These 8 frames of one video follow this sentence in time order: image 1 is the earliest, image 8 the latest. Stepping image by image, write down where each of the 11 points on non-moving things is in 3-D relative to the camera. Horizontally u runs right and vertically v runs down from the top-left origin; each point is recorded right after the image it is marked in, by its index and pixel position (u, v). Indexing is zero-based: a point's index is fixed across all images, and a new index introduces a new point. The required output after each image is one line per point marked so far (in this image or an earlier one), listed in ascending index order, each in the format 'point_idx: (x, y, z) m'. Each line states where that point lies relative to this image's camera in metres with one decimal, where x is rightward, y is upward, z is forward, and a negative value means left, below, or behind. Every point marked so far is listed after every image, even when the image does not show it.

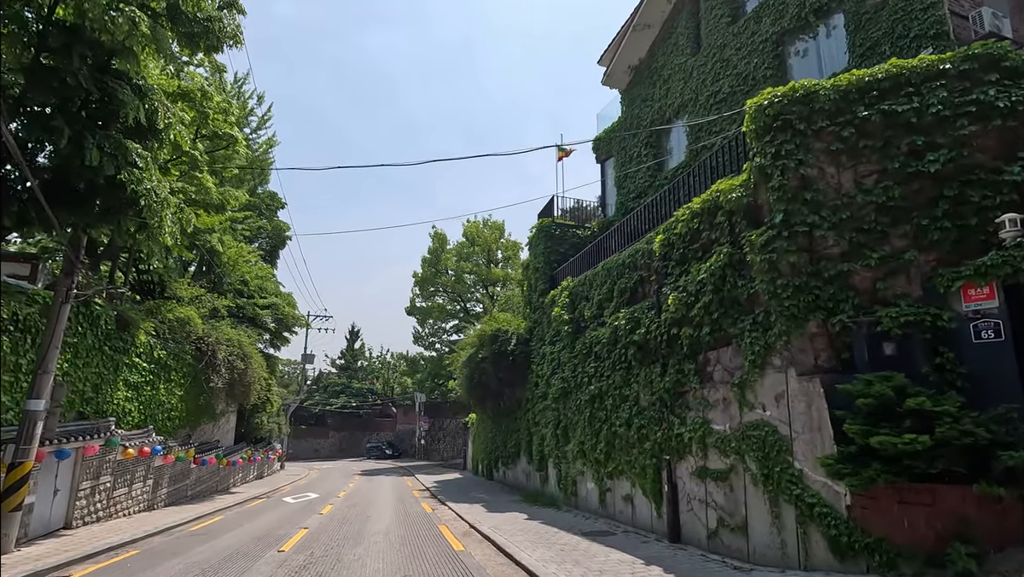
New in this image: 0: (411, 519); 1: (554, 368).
0: (-2.4, -5.5, +12.7) m
1: (+1.2, -2.1, +14.3) m
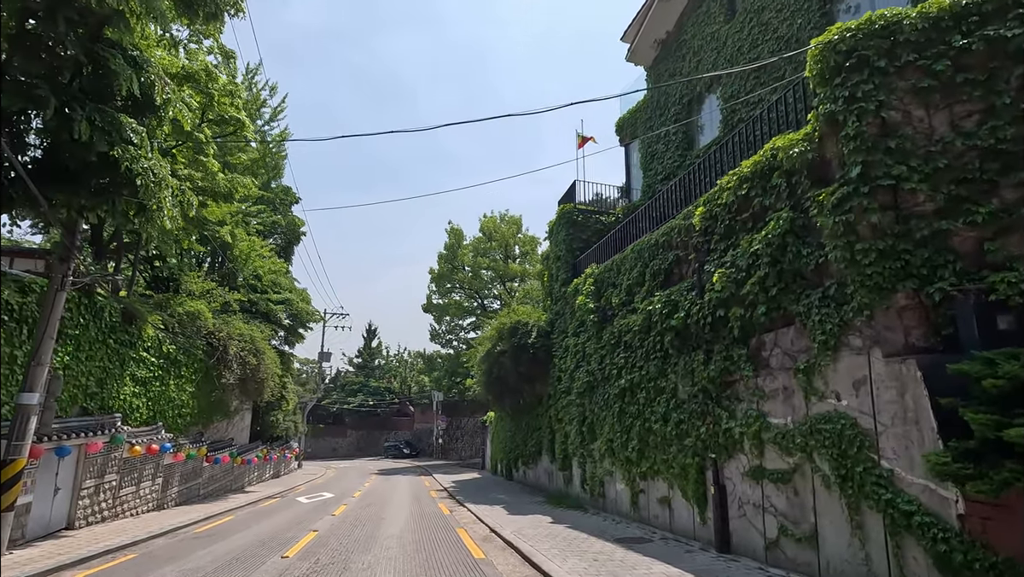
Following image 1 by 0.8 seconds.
0: (-1.9, -5.2, +11.9) m
1: (+1.7, -1.8, +13.4) m
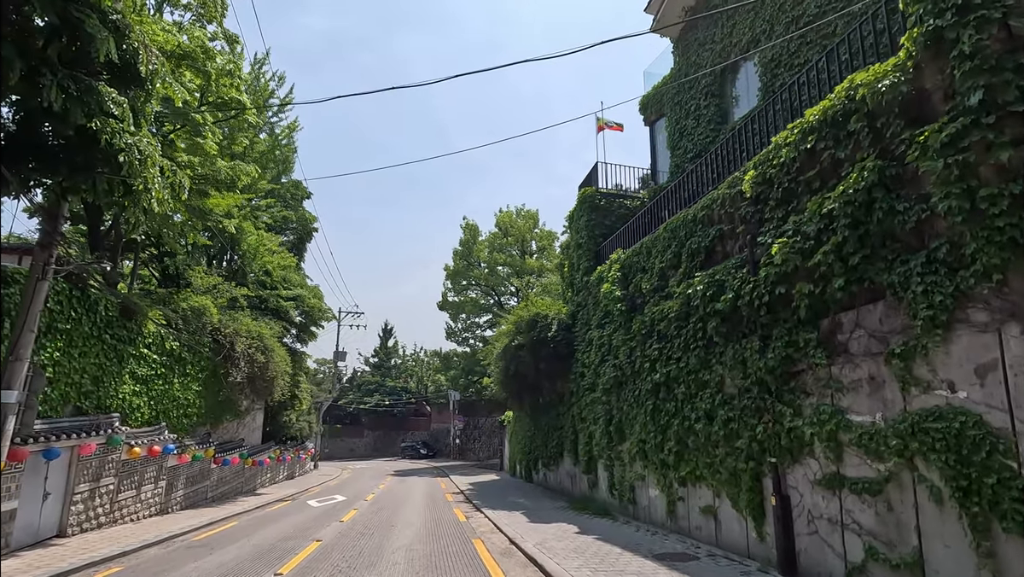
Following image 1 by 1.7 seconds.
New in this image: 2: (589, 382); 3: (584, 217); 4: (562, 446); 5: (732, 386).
0: (-1.5, -4.9, +10.9) m
1: (+2.1, -1.5, +12.3) m
2: (+1.9, -2.3, +13.3) m
3: (+2.0, +2.0, +15.1) m
4: (+1.6, -4.9, +16.5) m
5: (+2.9, -1.3, +7.0) m
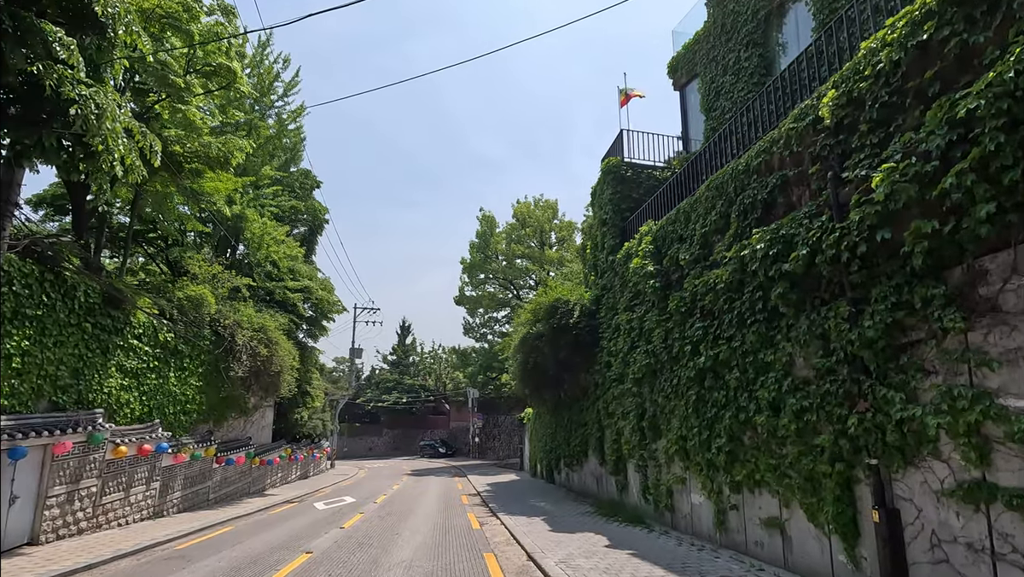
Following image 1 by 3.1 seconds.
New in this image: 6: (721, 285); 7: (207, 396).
0: (-1.1, -4.5, +9.5) m
1: (+2.5, -1.0, +10.8) m
2: (+2.3, -1.9, +11.9) m
3: (+2.4, +2.5, +13.6) m
4: (+2.1, -4.4, +15.1) m
5: (+3.0, -0.8, +5.5) m
6: (+2.8, 0.0, +7.2) m
7: (-9.7, -3.4, +16.9) m
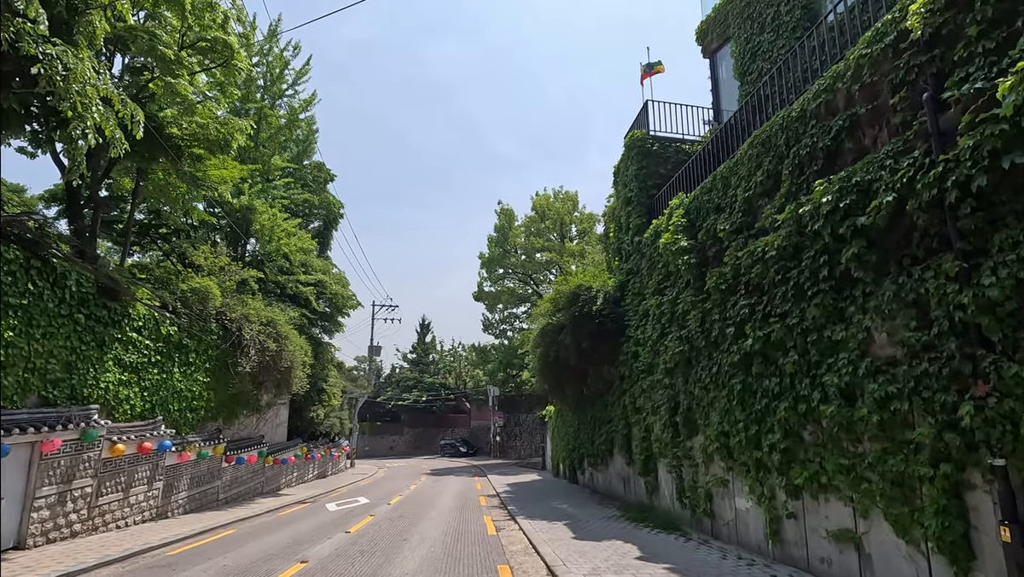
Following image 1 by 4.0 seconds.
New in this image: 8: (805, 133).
0: (-0.8, -4.2, +8.6) m
1: (+2.8, -0.7, +9.7) m
2: (+2.7, -1.5, +10.8) m
3: (+2.8, +2.9, +12.5) m
4: (+2.6, -4.0, +14.0) m
5: (+3.1, -0.4, +4.4) m
6: (+3.0, +0.4, +6.1) m
7: (-9.1, -3.2, +16.3) m
8: (+3.3, +1.7, +6.0) m
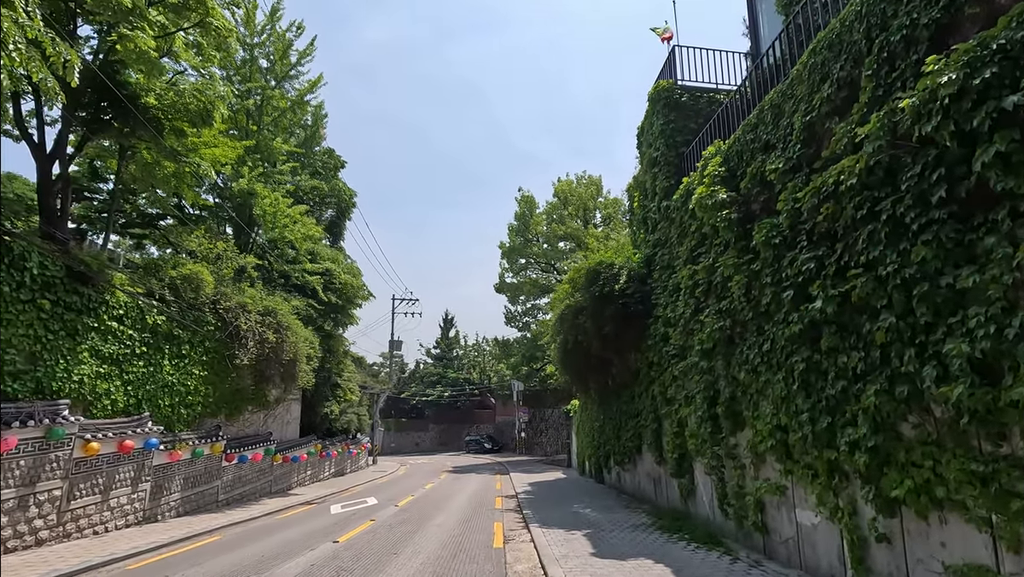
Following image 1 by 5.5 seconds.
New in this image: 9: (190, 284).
0: (-0.7, -3.7, +7.2) m
1: (+2.9, -0.2, +8.1) m
2: (+2.8, -1.0, +9.2) m
3: (+3.0, +3.4, +10.9) m
4: (+3.0, -3.5, +12.4) m
5: (+2.9, 0.0, +2.7) m
6: (+2.8, +0.9, +4.4) m
7: (-8.6, -2.8, +15.3) m
8: (+3.1, +2.2, +4.3) m
9: (-8.7, +0.1, +14.4) m
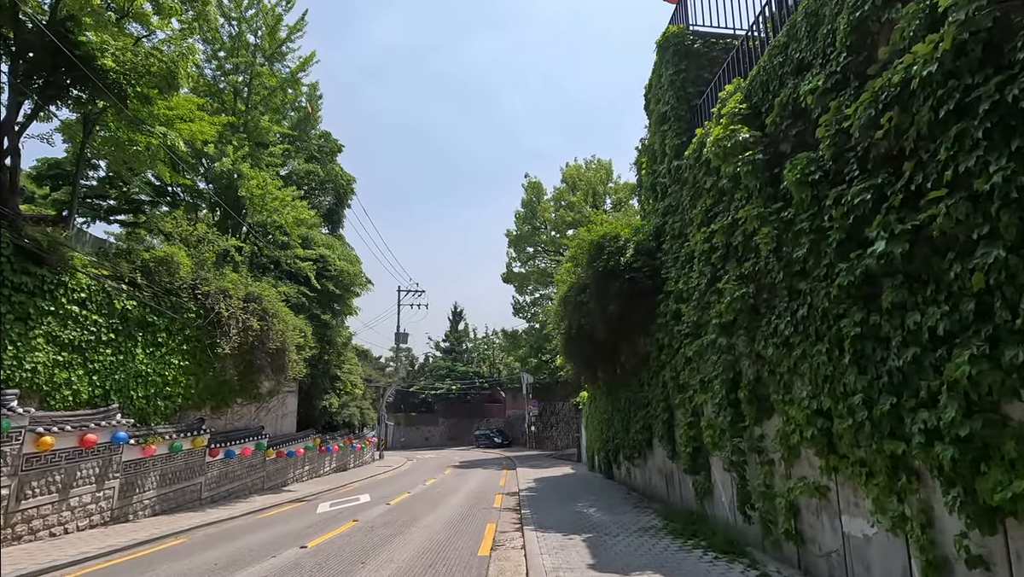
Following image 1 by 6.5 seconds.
0: (-0.9, -3.3, +6.1) m
1: (+2.7, +0.3, +6.9) m
2: (+2.7, -0.5, +8.0) m
3: (+2.8, +3.9, +9.6) m
4: (+2.9, -3.0, +11.2) m
5: (+2.6, +0.4, +1.5) m
6: (+2.5, +1.3, +3.2) m
7: (-8.6, -2.4, +14.4) m
8: (+2.8, +2.7, +3.1) m
9: (-8.7, +0.5, +13.4) m
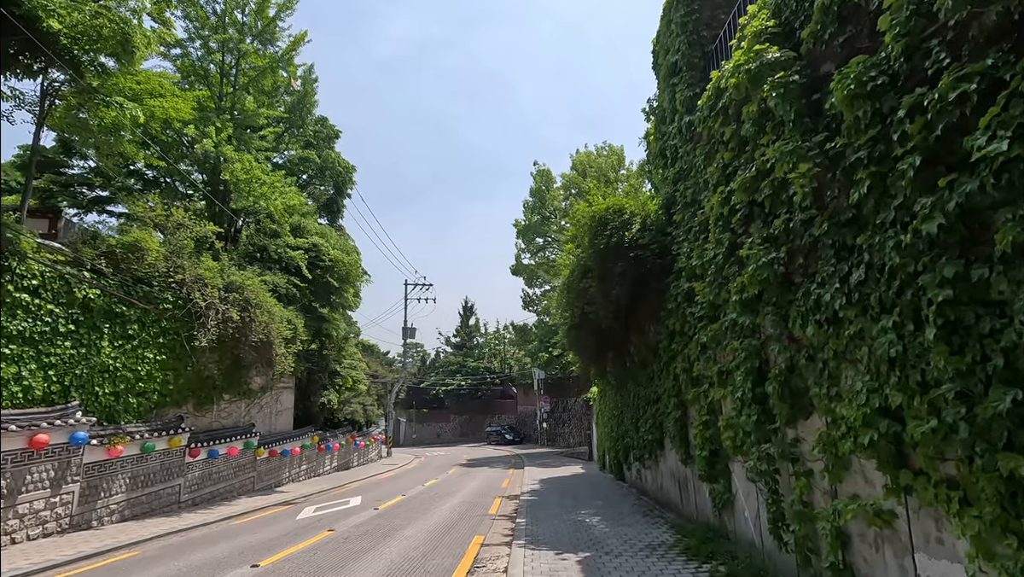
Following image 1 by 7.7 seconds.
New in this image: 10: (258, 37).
0: (-1.2, -3.0, +4.9) m
1: (+2.4, +0.6, +5.6) m
2: (+2.4, -0.2, +6.7) m
3: (+2.6, +4.3, +8.3) m
4: (+2.8, -2.6, +9.9) m
5: (+2.2, +0.7, +0.2) m
6: (+2.1, +1.6, +1.9) m
7: (-8.6, -2.1, +13.4) m
8: (+2.4, +2.9, +1.8) m
9: (-8.8, +0.8, +12.5) m
10: (-9.1, +9.0, +19.1) m
